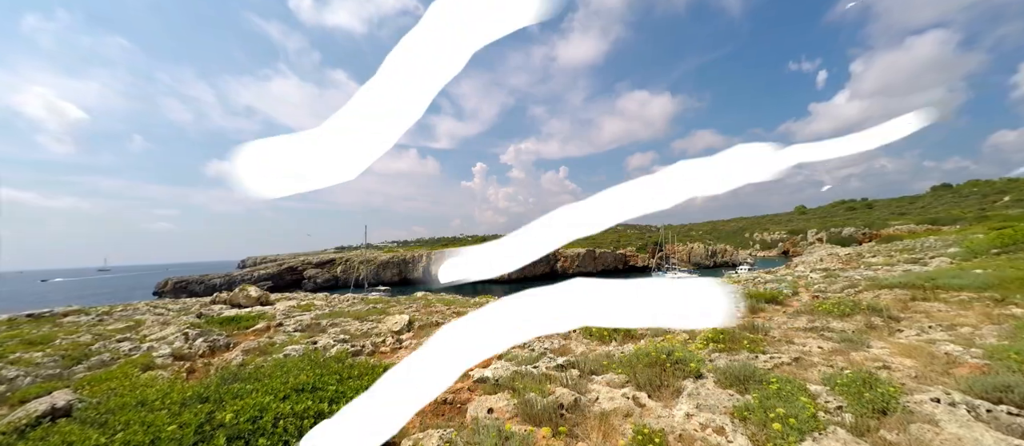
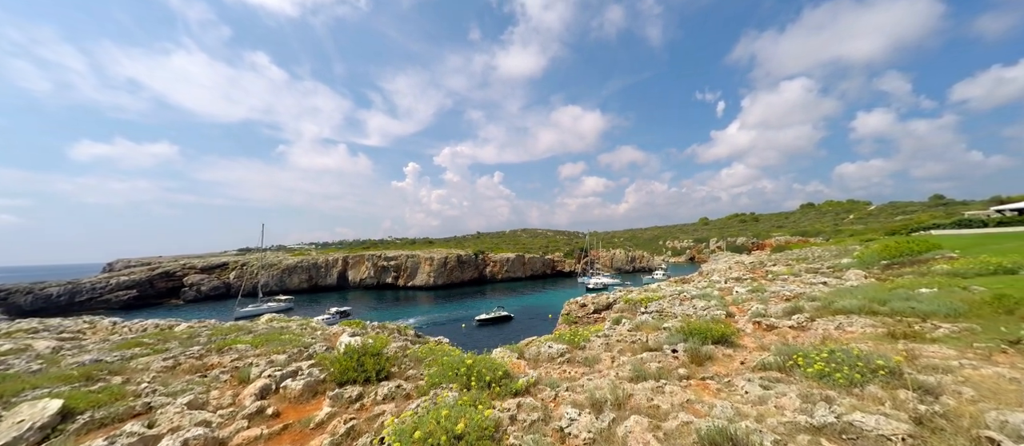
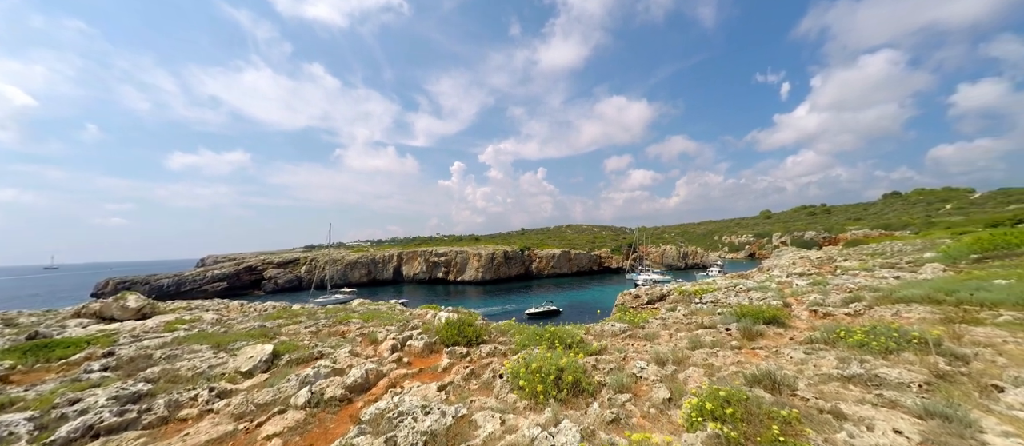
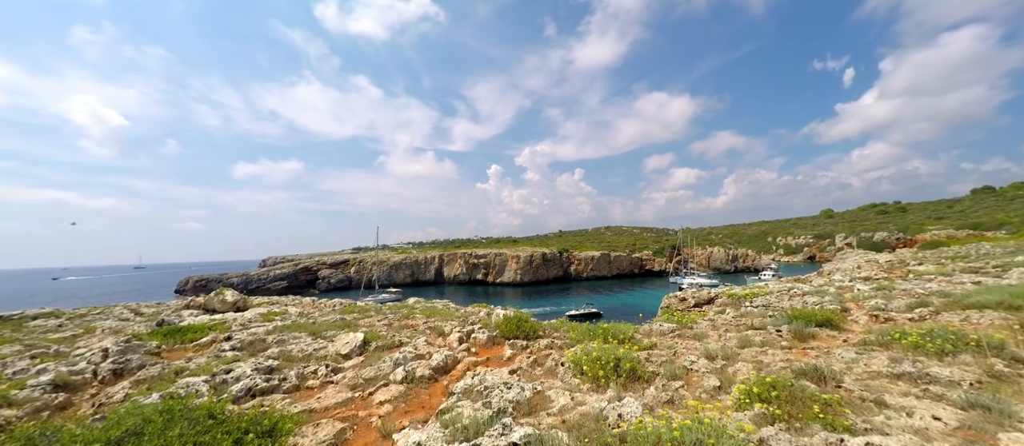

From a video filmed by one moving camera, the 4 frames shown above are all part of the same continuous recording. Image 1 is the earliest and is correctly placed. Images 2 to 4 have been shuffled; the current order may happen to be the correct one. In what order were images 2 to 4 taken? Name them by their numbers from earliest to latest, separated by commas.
4, 3, 2
